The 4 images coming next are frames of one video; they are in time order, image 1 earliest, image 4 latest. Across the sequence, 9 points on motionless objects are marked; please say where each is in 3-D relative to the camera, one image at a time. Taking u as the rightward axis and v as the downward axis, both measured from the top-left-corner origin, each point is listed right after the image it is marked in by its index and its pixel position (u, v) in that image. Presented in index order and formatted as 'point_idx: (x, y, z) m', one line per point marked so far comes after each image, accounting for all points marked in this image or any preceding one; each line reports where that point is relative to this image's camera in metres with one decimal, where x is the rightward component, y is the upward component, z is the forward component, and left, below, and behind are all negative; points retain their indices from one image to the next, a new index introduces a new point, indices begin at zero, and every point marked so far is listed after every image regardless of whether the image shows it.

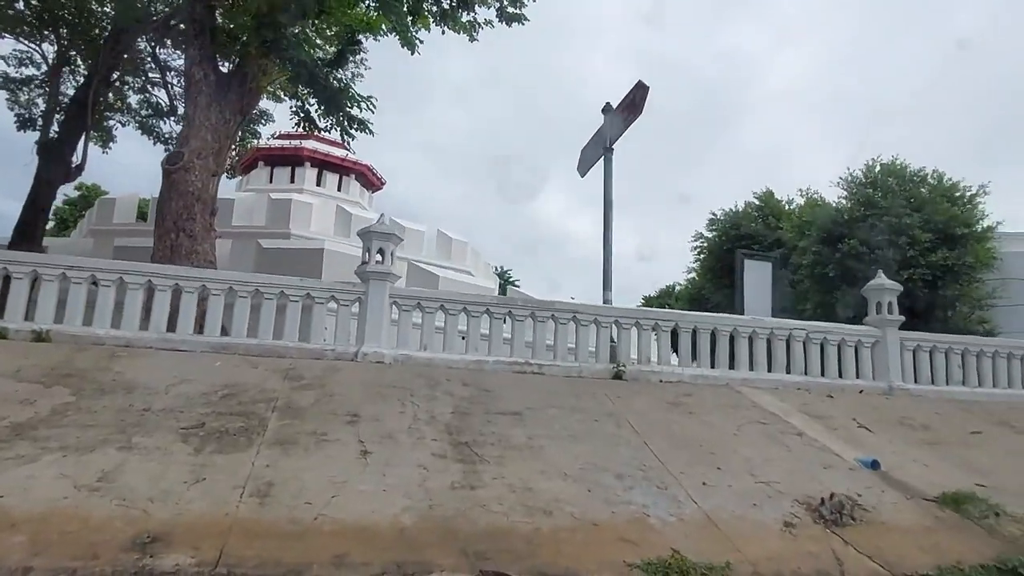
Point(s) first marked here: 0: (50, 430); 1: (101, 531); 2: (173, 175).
0: (-2.4, -0.7, +3.7) m
1: (-1.7, -1.0, +2.9) m
2: (-3.2, +1.1, +6.6) m
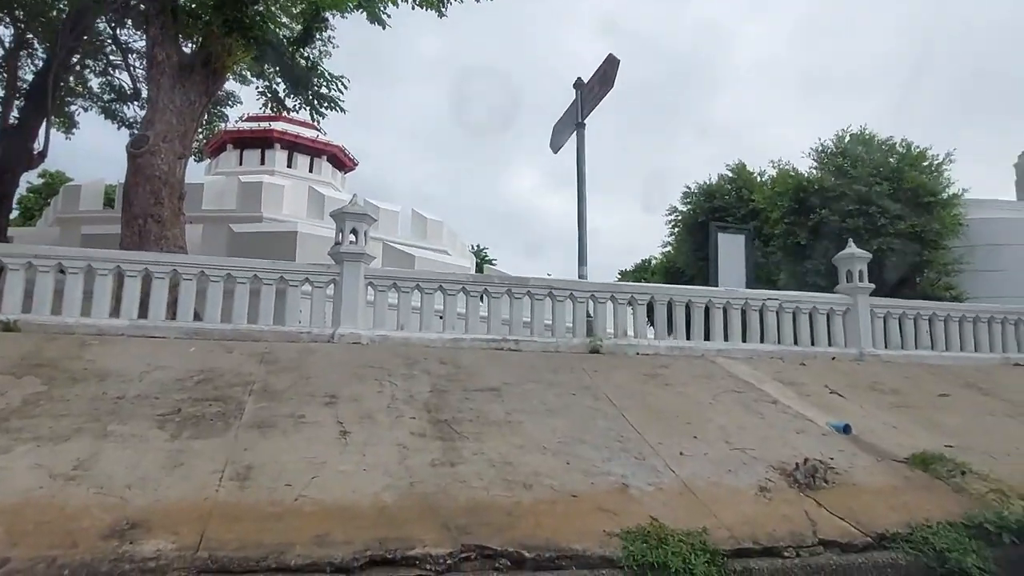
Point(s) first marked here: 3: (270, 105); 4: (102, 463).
0: (-2.5, -0.7, +3.6) m
1: (-1.8, -0.9, +2.9) m
2: (-3.4, +1.2, +6.4) m
3: (-2.6, +2.0, +7.4) m
4: (-1.9, -0.8, +3.3) m
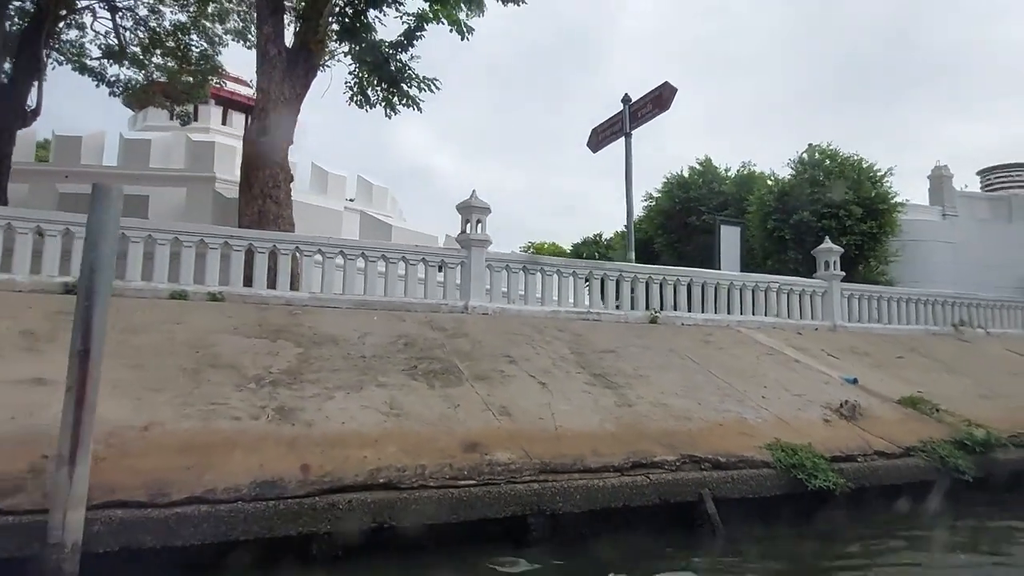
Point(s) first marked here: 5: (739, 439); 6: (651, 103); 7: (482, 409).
0: (-1.3, -0.6, +4.7) m
1: (-0.4, -0.9, +4.1) m
2: (-2.6, +1.5, +7.2) m
3: (-1.9, +2.3, +8.3) m
4: (-0.7, -0.7, +4.5) m
5: (+1.6, -1.0, +4.8) m
6: (+1.6, +2.1, +7.9) m
7: (-0.2, -0.8, +4.6) m
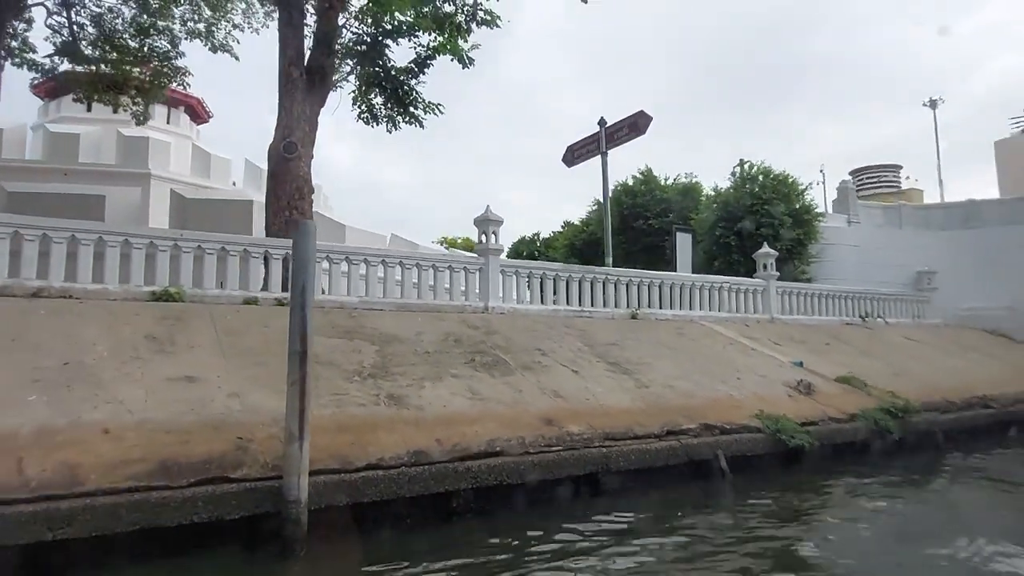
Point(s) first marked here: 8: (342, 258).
0: (-0.9, -0.6, +5.6) m
1: (+0.1, -1.0, +5.1) m
2: (-2.5, +1.4, +7.9) m
3: (-2.0, +2.2, +9.0) m
4: (-0.2, -0.8, +5.5) m
5: (+1.9, -1.1, +6.1) m
6: (+1.5, +2.1, +9.2) m
7: (+0.2, -0.9, +5.7) m
8: (-1.8, +0.3, +7.0) m
